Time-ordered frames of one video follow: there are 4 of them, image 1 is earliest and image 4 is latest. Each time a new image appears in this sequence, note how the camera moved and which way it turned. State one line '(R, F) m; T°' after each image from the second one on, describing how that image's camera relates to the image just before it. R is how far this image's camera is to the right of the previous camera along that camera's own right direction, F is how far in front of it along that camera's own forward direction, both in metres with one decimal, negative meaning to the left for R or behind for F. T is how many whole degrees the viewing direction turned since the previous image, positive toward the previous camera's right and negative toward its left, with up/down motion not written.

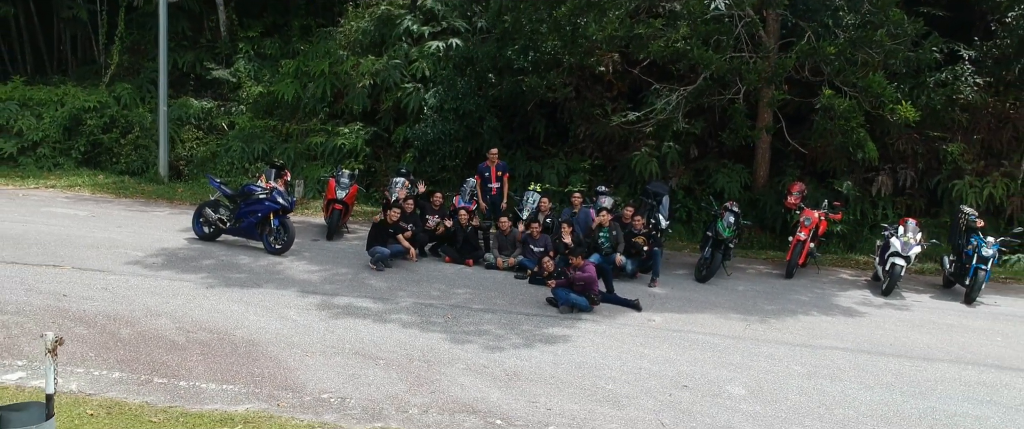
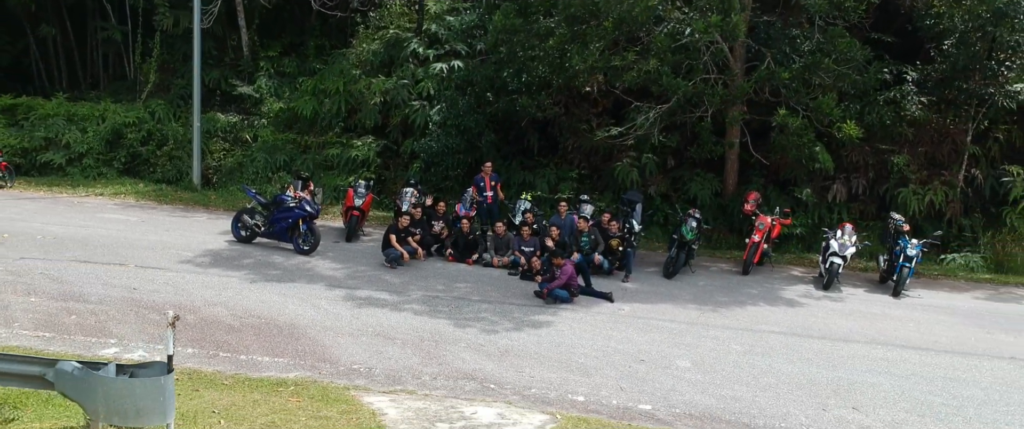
(+0.1, -1.7) m; 0°
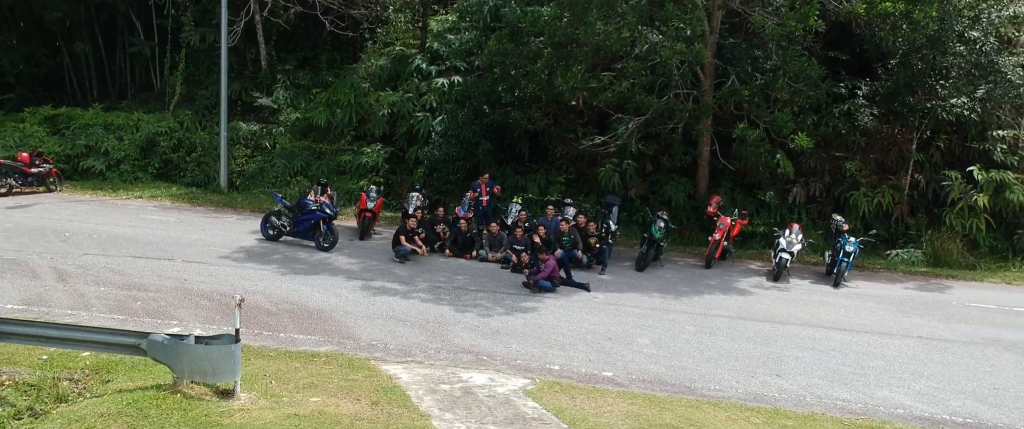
(+0.1, -1.8) m; 0°
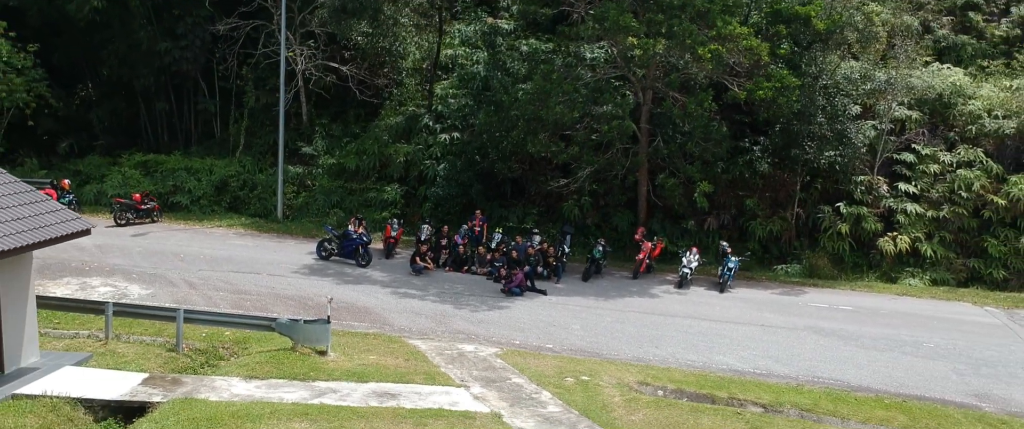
(+0.4, -5.6) m; 0°
